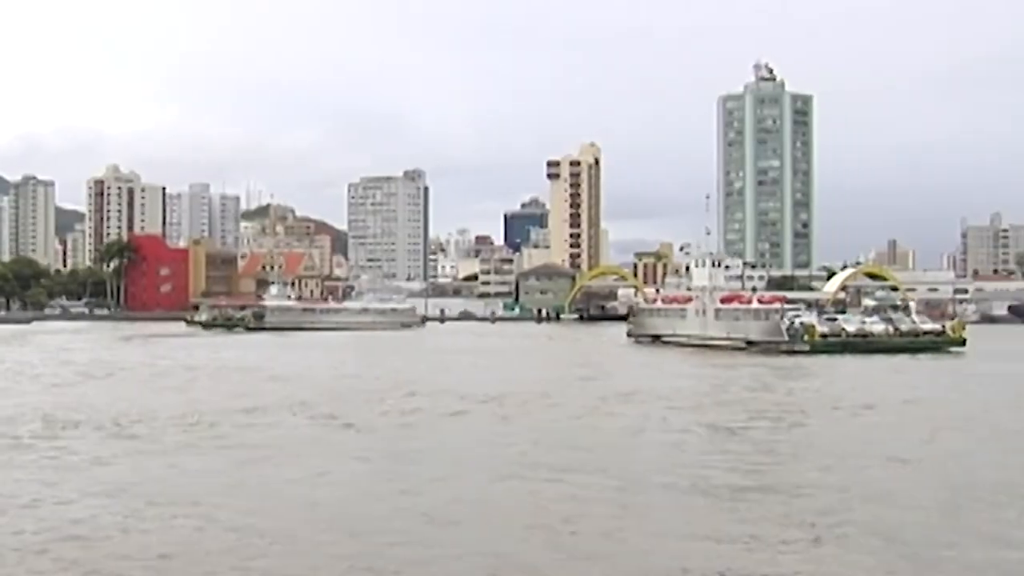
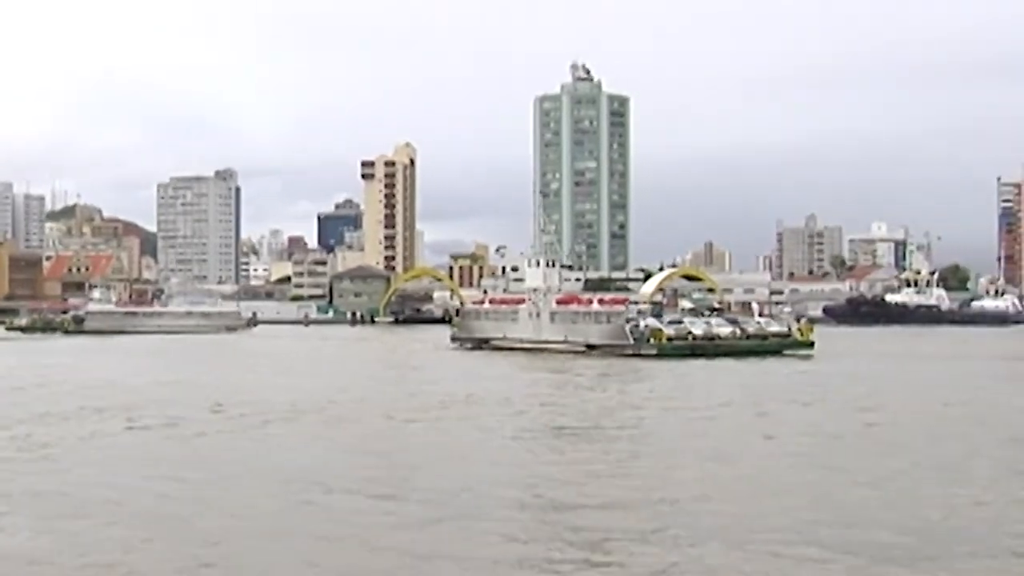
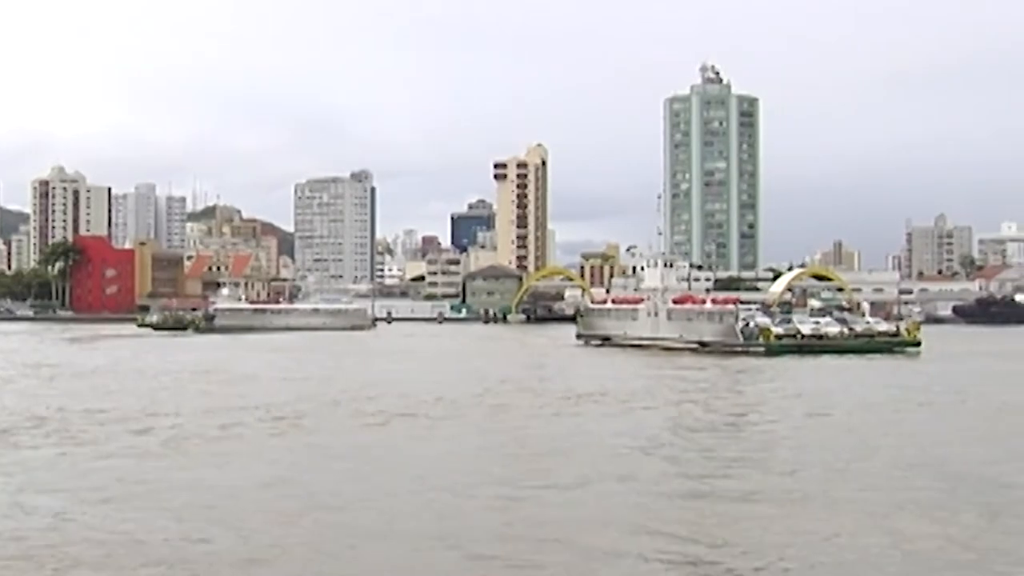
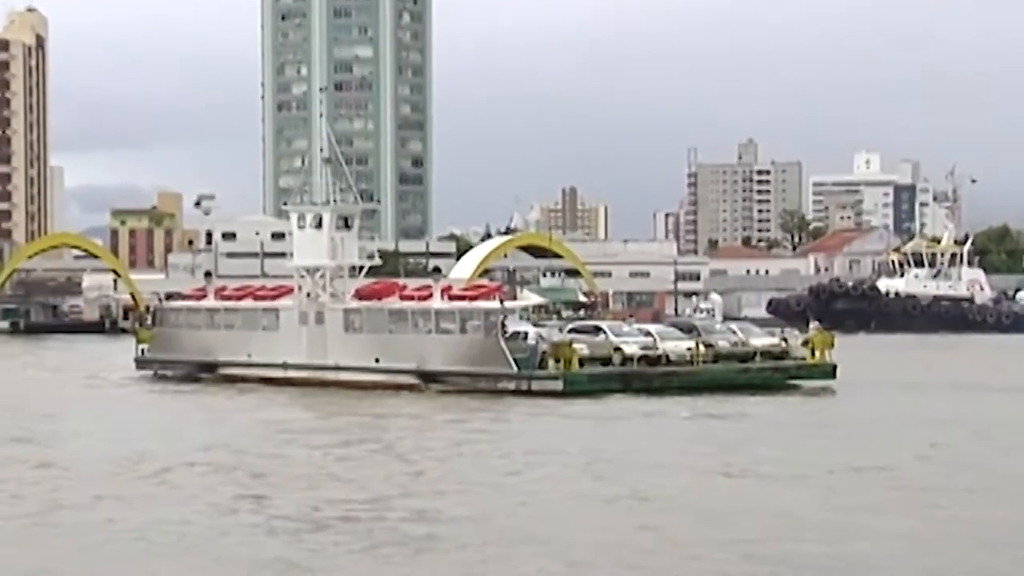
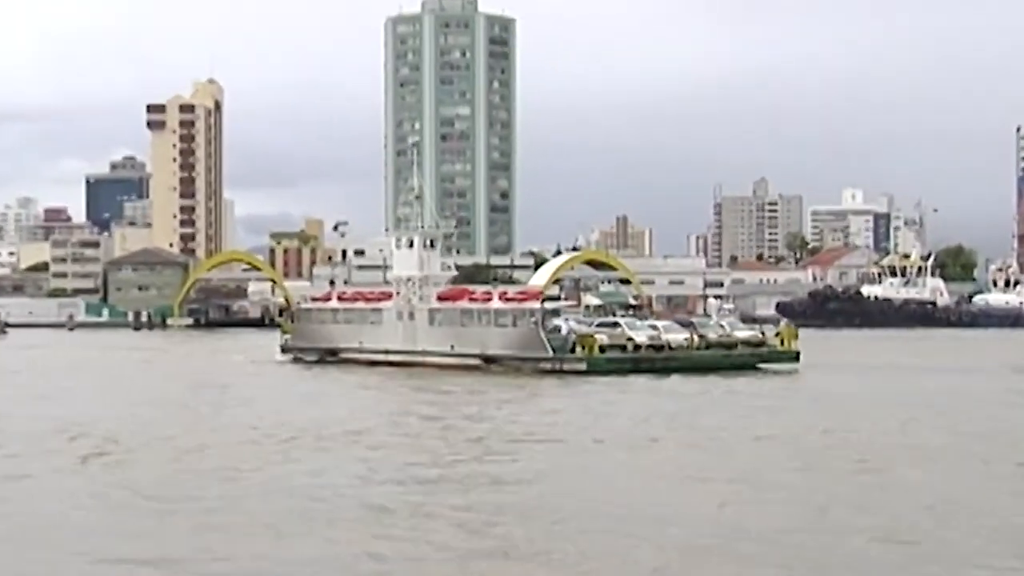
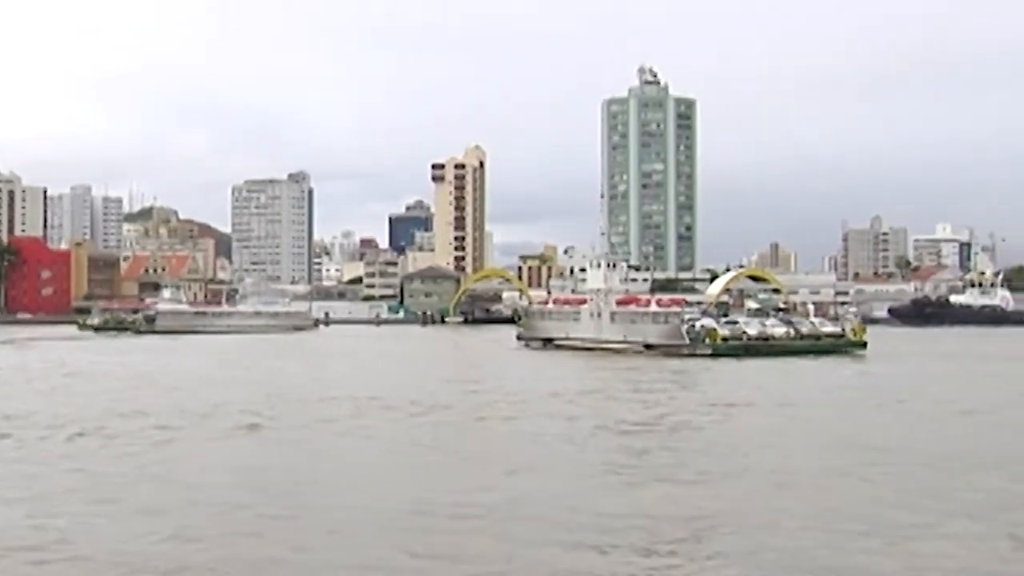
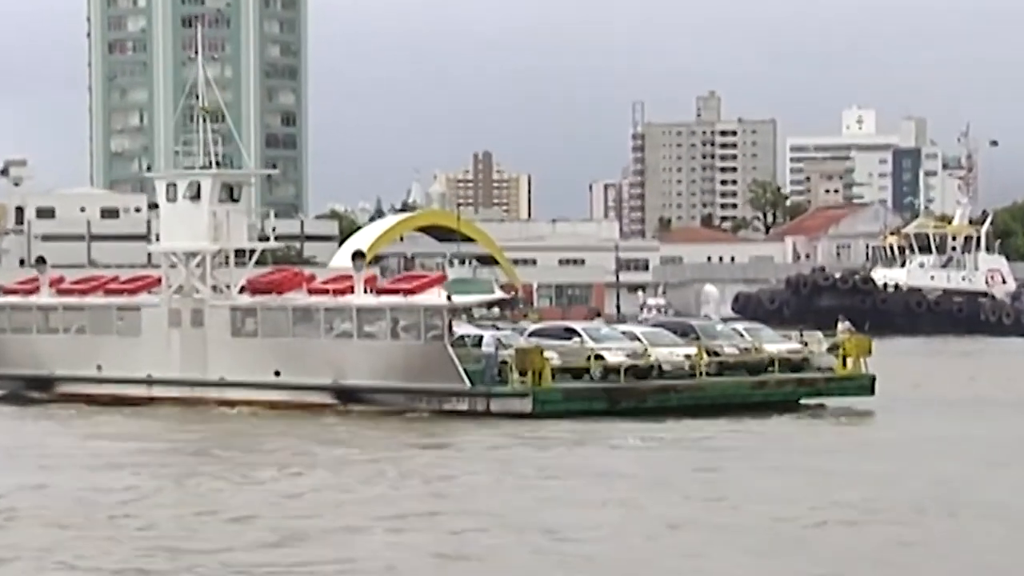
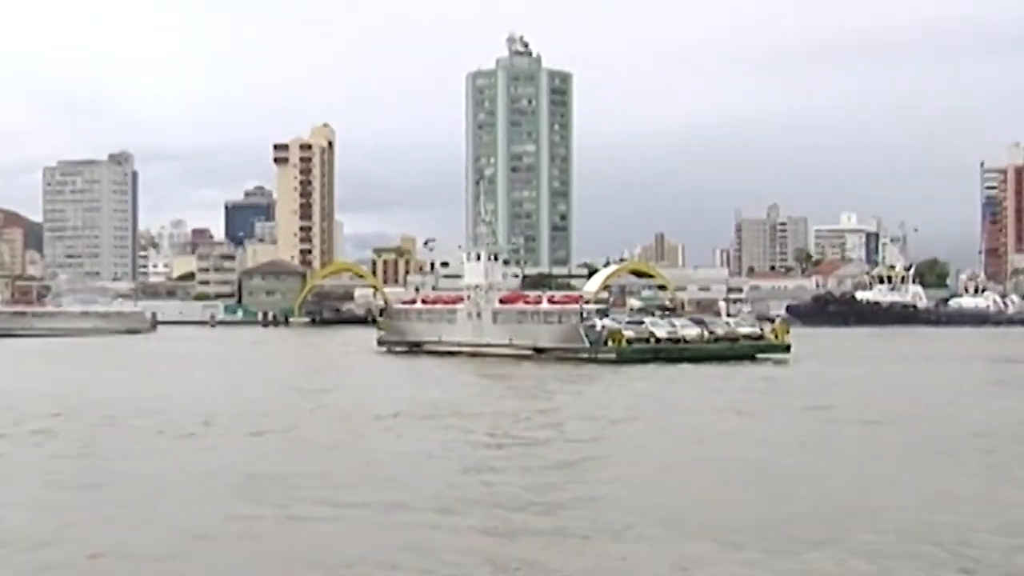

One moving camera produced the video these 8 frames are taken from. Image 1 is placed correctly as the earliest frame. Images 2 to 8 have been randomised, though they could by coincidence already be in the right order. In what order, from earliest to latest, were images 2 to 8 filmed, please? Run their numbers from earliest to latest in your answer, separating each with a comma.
3, 6, 2, 8, 5, 4, 7
